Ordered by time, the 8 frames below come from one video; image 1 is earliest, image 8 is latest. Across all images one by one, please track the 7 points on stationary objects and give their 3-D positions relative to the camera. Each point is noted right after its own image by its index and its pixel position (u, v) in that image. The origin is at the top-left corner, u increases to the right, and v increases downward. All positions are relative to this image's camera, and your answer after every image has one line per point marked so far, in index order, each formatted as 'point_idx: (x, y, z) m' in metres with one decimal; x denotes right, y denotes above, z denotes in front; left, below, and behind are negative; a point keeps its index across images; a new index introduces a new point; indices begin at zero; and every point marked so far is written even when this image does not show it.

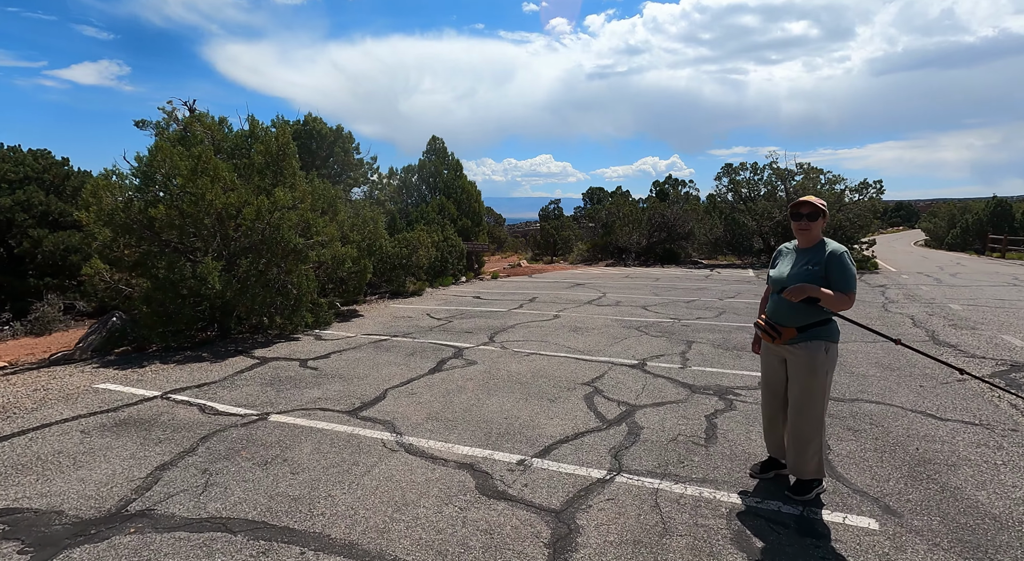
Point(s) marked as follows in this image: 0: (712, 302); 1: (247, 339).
0: (+4.4, -0.5, +12.2) m
1: (-3.8, -0.9, +8.1) m
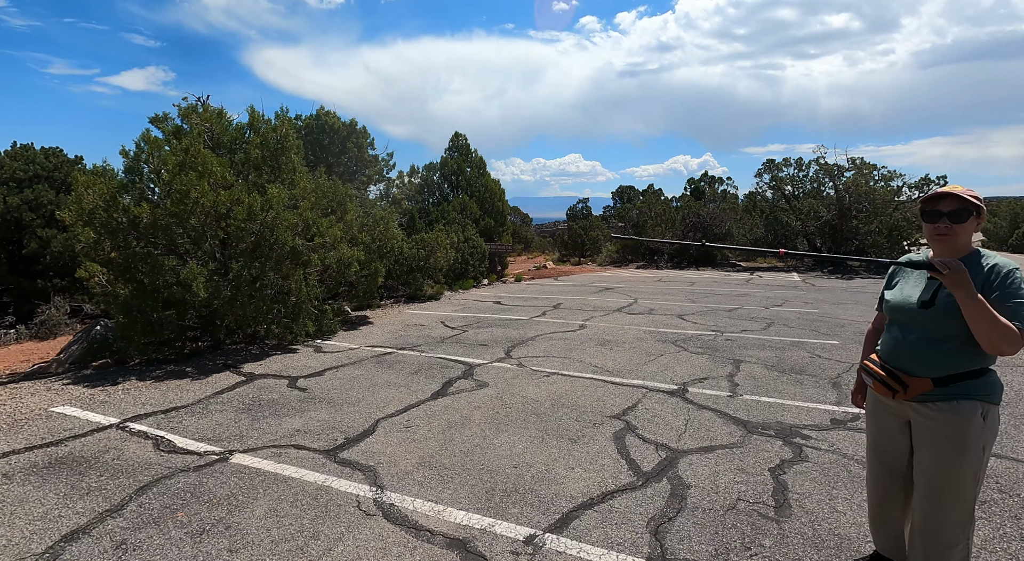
0: (+4.8, -0.6, +11.1) m
1: (-3.6, -0.9, +7.4) m
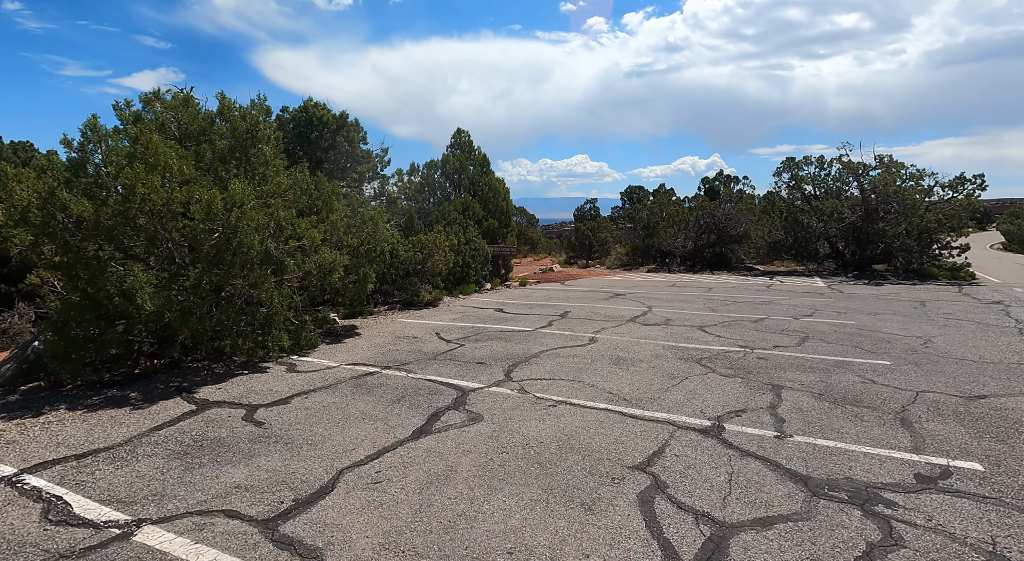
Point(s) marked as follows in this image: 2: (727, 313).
0: (+4.9, -0.8, +10.0) m
1: (-3.6, -1.0, +6.4) m
2: (+4.3, -0.7, +11.3) m
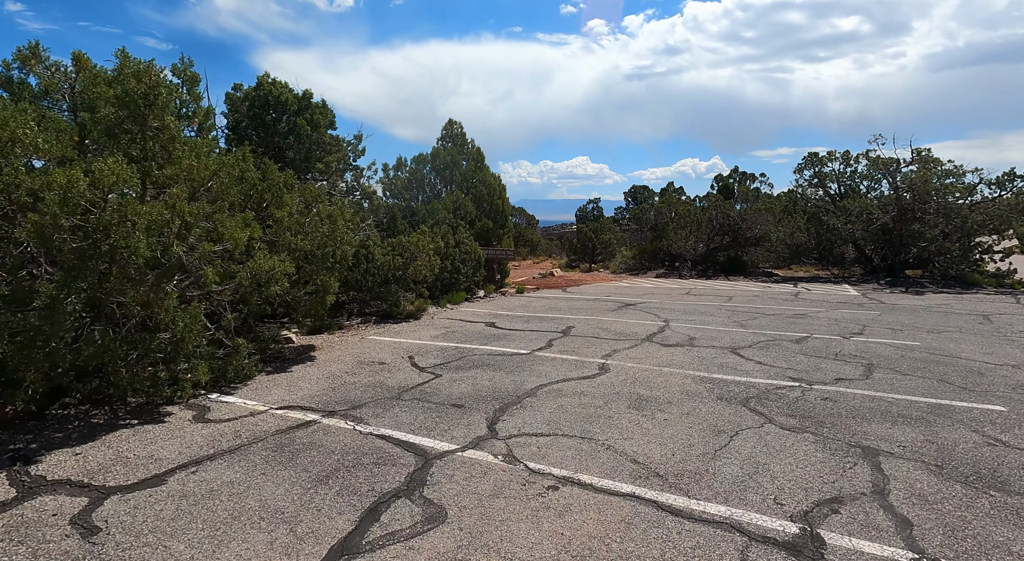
0: (+4.8, -0.9, +8.2) m
1: (-3.7, -1.2, +4.7) m
2: (+4.2, -0.9, +9.5) m
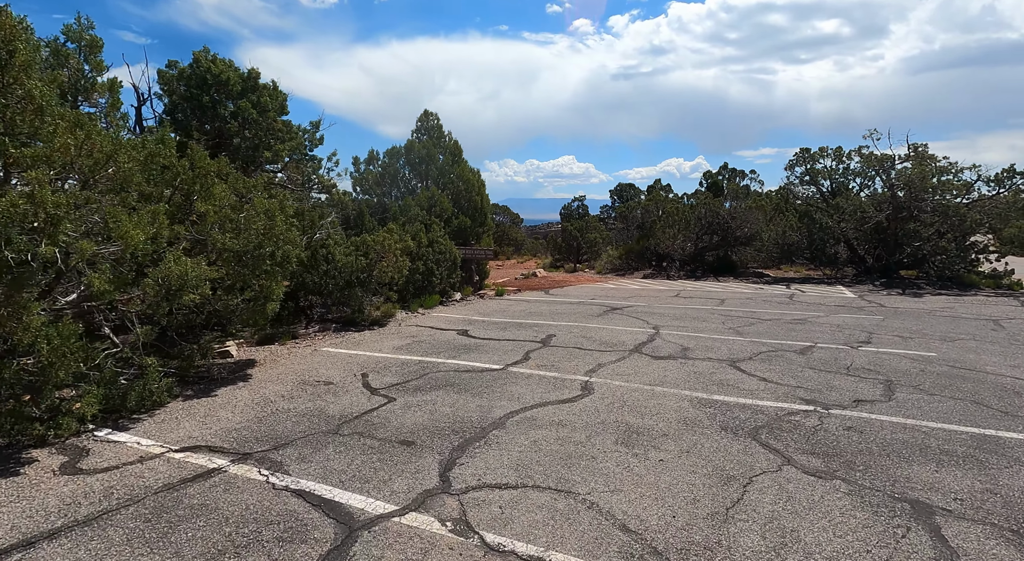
0: (+4.4, -1.0, +7.4) m
1: (-4.0, -1.2, +3.6) m
2: (+3.8, -0.9, +8.7) m
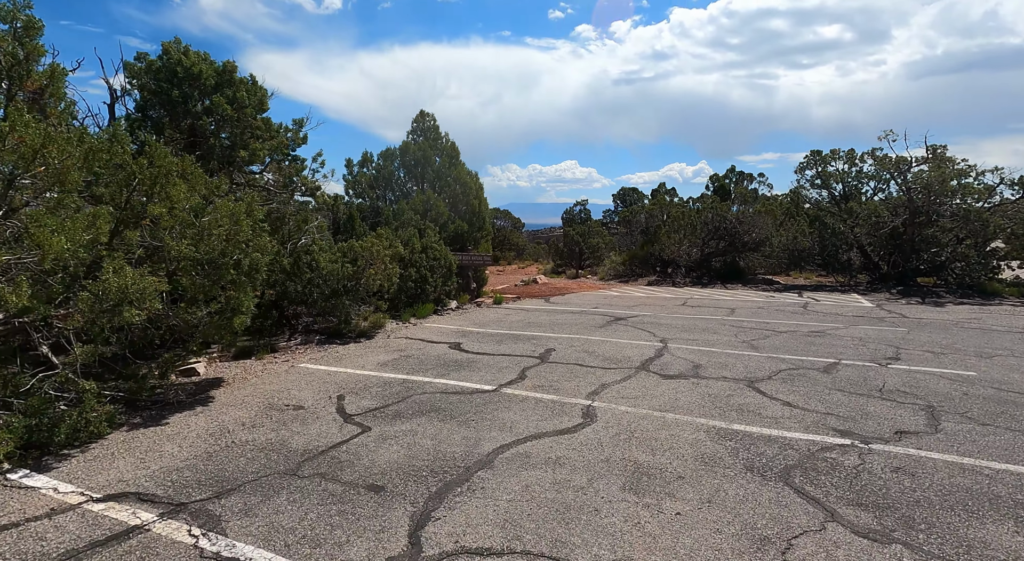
0: (+4.3, -1.1, +6.7) m
1: (-4.1, -1.3, +2.9) m
2: (+3.7, -1.1, +8.0) m
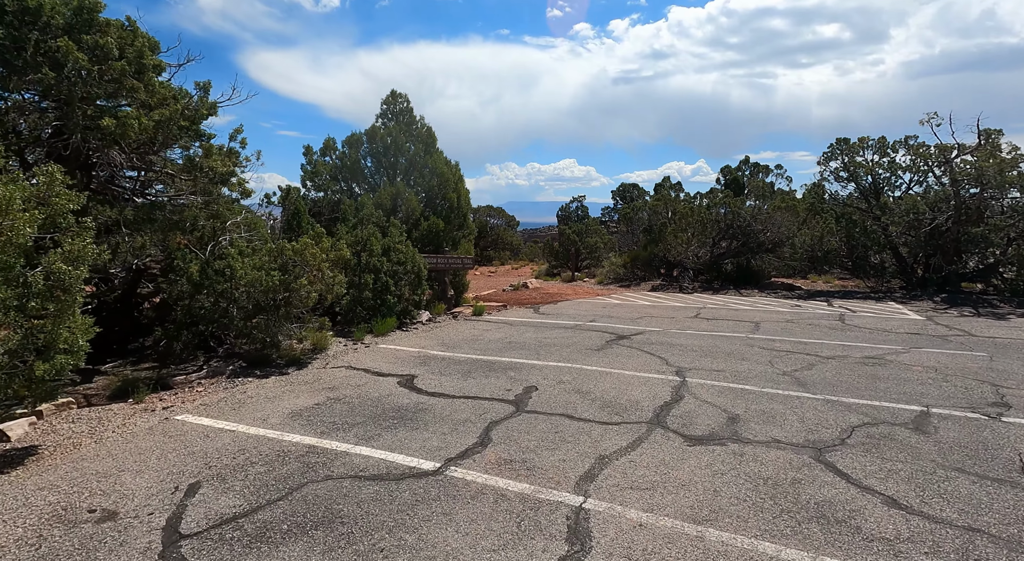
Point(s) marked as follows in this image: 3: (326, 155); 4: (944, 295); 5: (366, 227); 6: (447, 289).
0: (+4.0, -1.3, +4.6) m
1: (-4.4, -1.5, +0.8) m
2: (+3.4, -1.2, +5.9) m
3: (-4.6, +3.1, +13.9) m
4: (+10.4, -0.4, +13.5) m
5: (-2.8, +1.0, +10.8) m
6: (-1.5, -0.2, +12.5) m
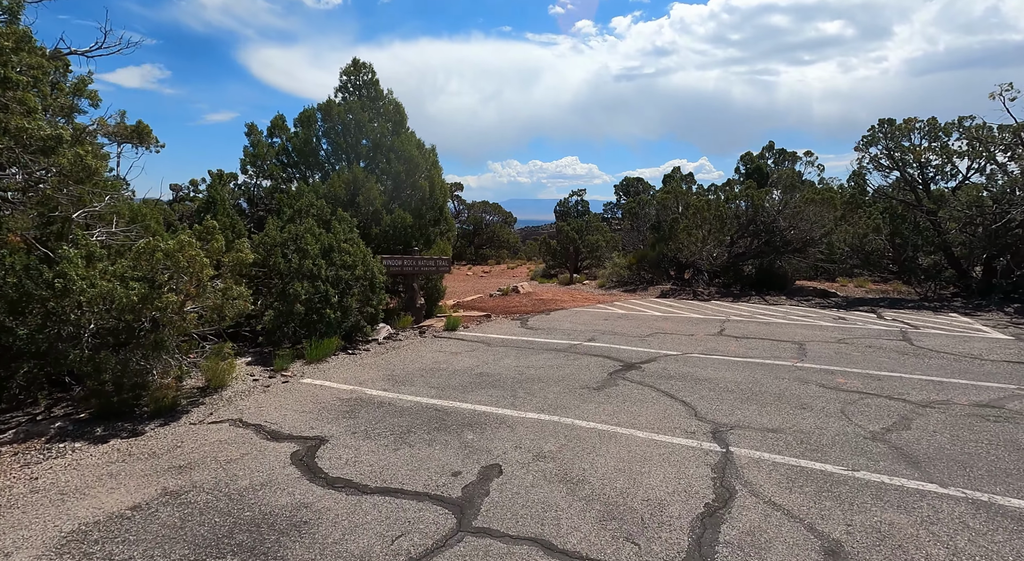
0: (+3.6, -1.5, +2.3) m
1: (-4.8, -1.7, -1.5) m
2: (+3.0, -1.4, +3.6) m
3: (-5.0, +3.0, +11.6) m
4: (+10.1, -0.5, +11.2) m
5: (-3.2, +0.9, +8.5) m
6: (-1.8, -0.3, +10.2) m
